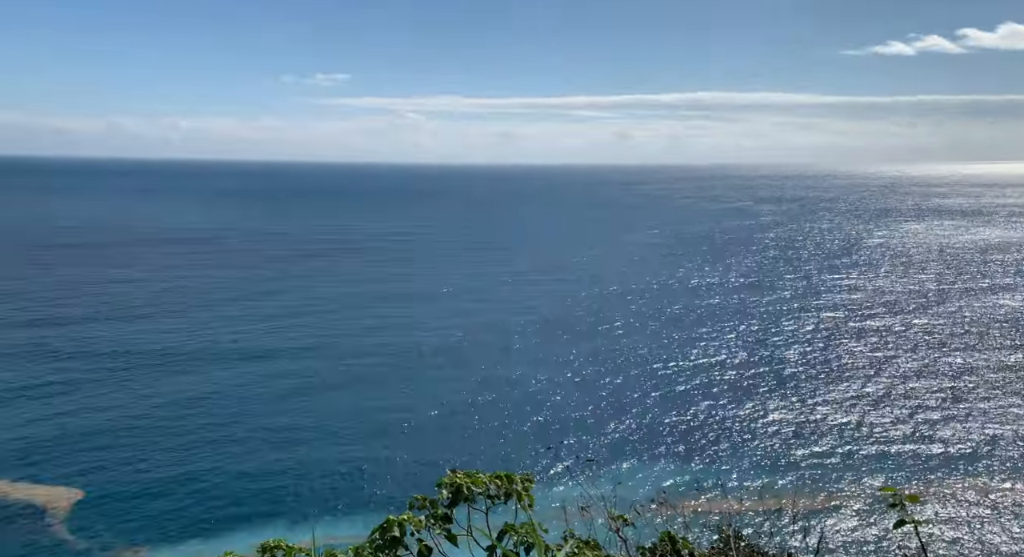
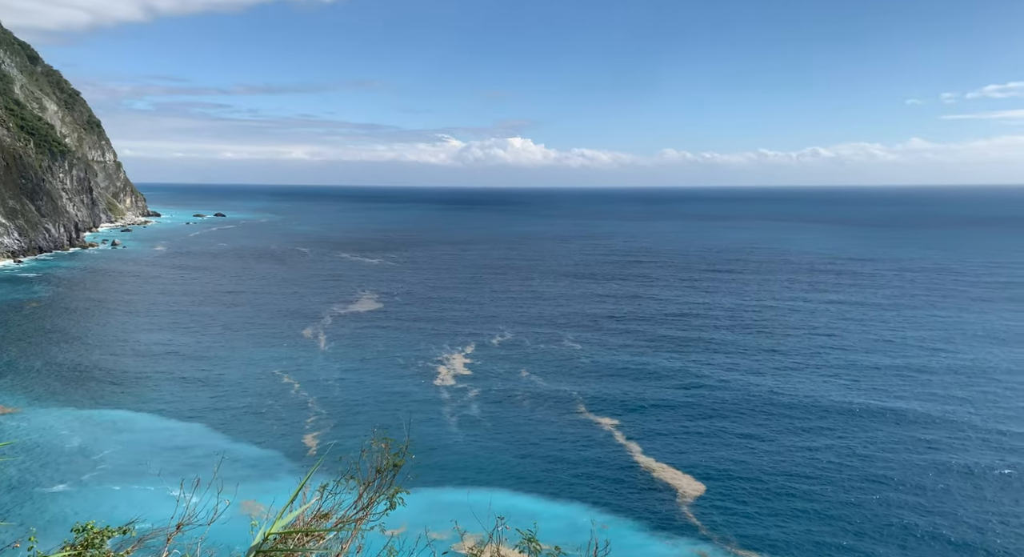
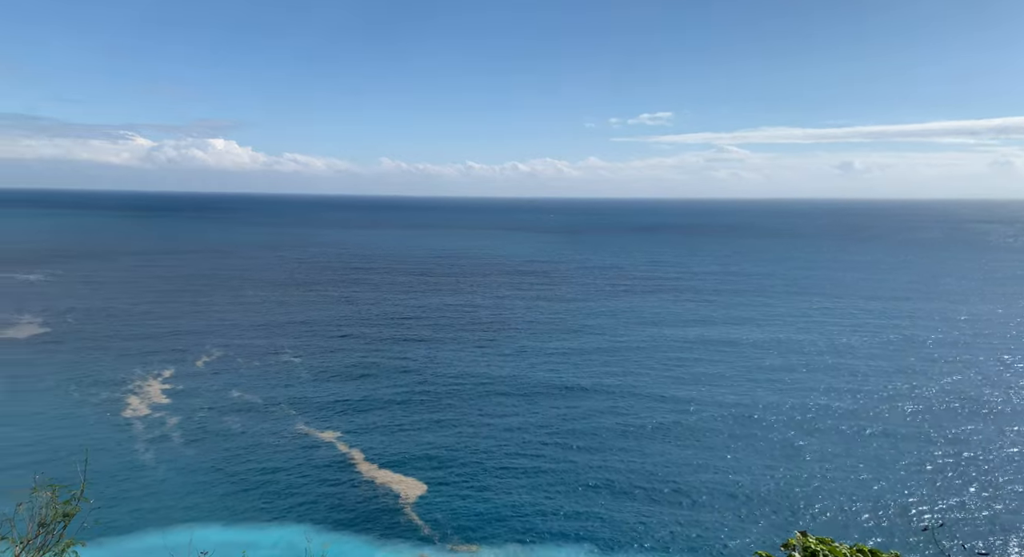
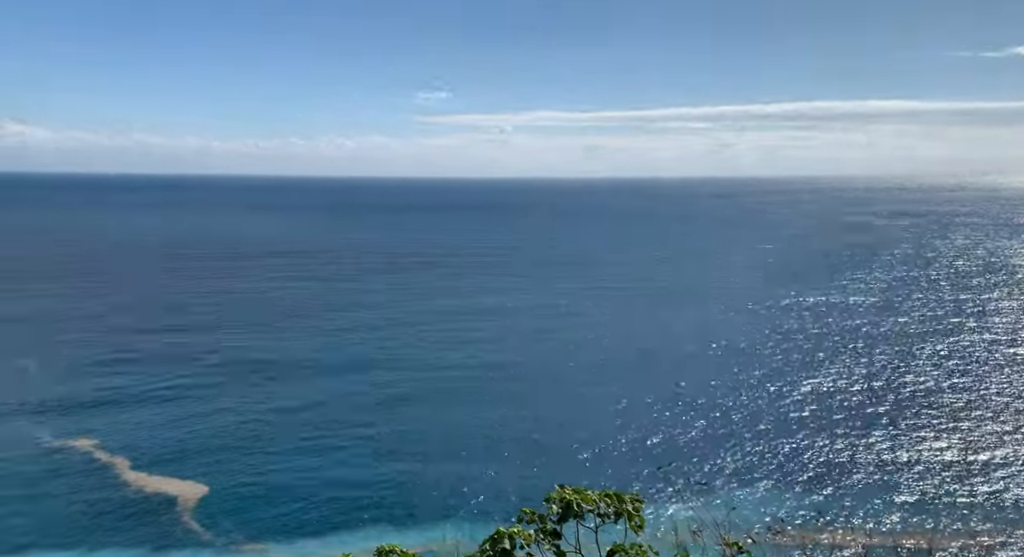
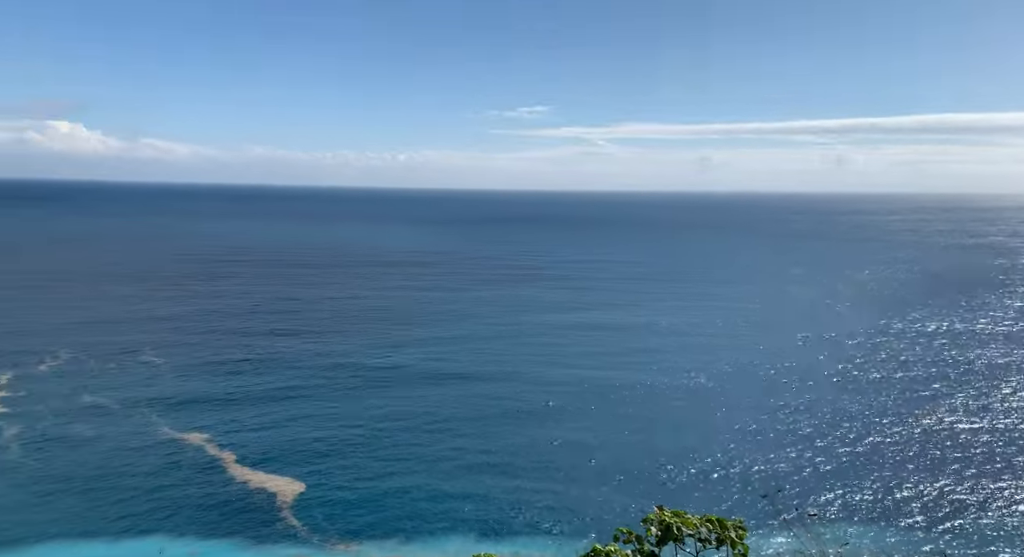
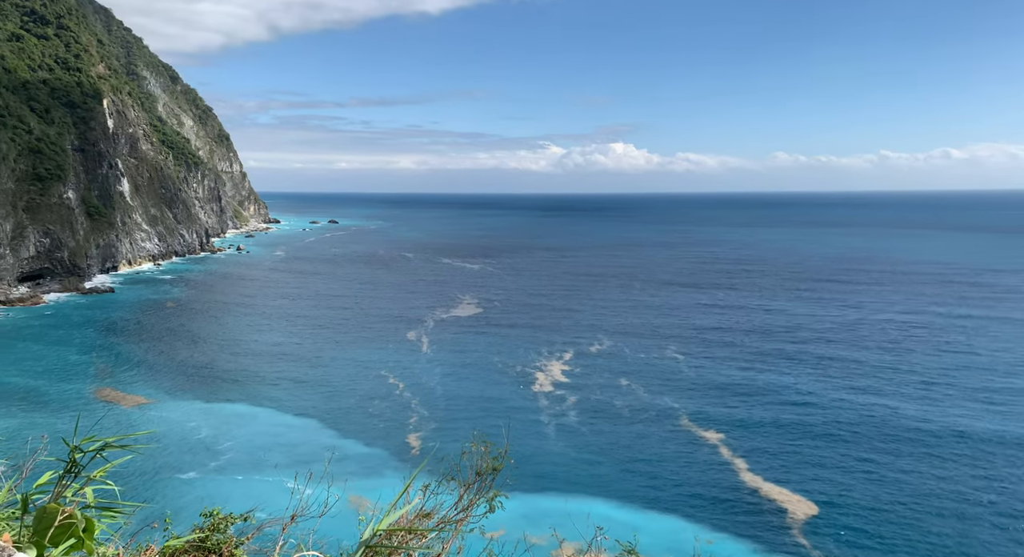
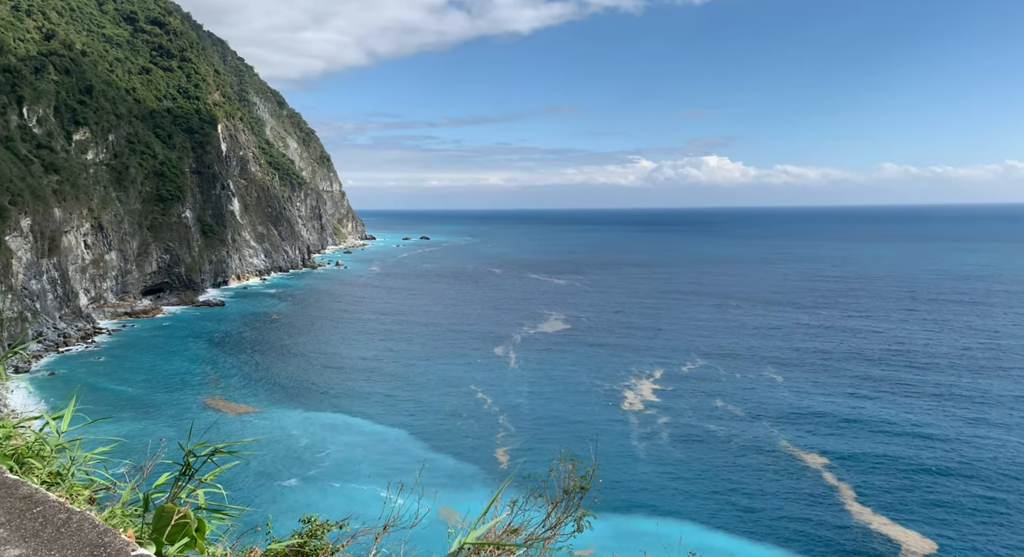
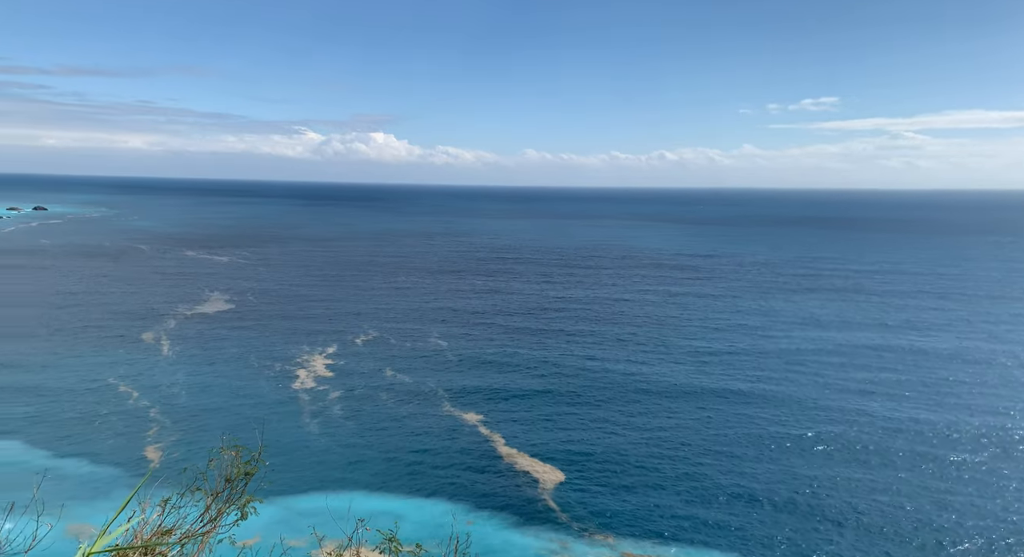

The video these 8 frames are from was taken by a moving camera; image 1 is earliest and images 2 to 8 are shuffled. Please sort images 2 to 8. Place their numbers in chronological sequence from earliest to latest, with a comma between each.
4, 5, 3, 8, 2, 6, 7
